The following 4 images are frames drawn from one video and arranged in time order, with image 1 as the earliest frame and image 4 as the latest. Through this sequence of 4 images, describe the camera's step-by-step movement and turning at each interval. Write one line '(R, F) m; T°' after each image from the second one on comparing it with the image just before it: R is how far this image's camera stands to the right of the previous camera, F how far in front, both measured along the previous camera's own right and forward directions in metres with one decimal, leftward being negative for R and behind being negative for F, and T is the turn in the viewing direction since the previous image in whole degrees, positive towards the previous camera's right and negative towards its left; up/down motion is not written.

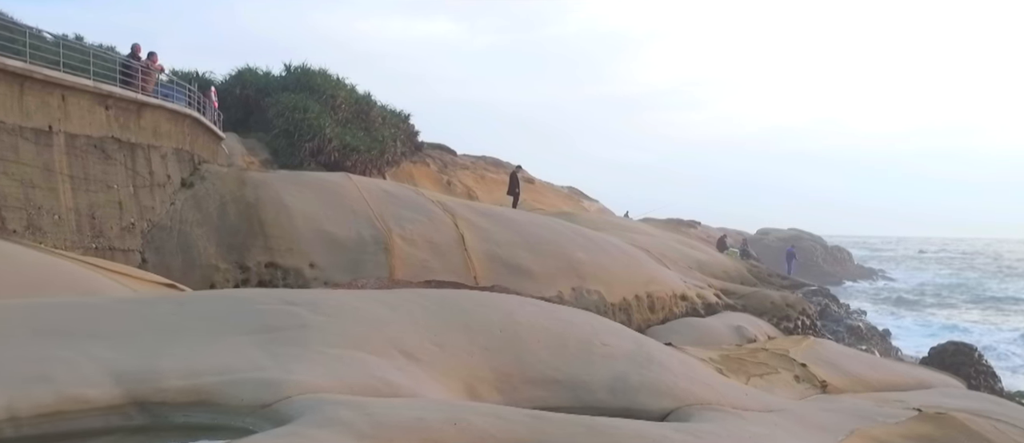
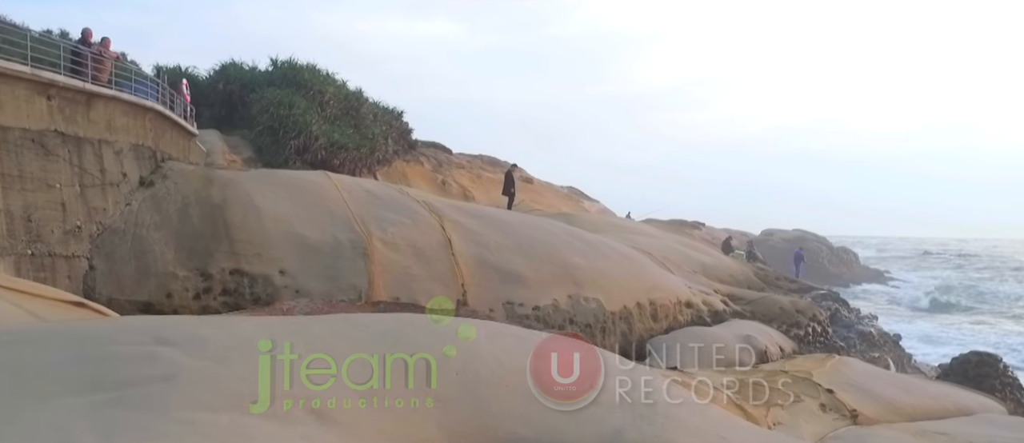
(+0.1, +0.9) m; 0°
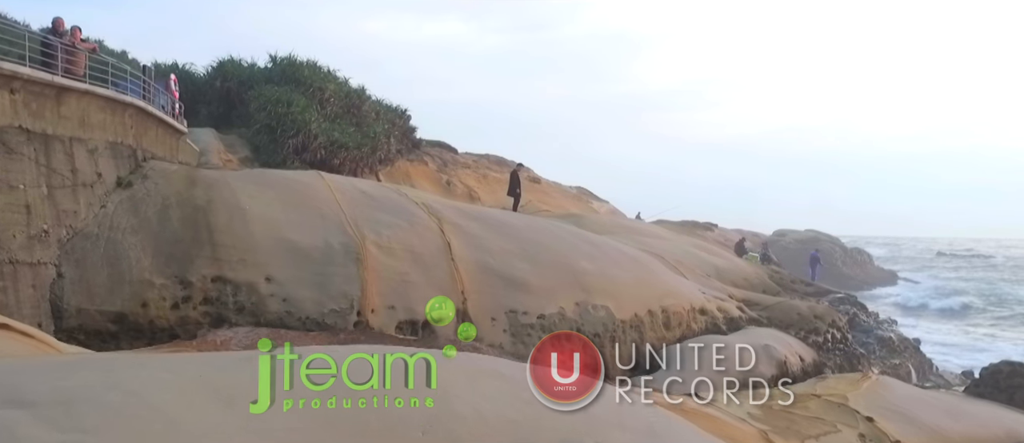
(+0.1, +0.6) m; -1°
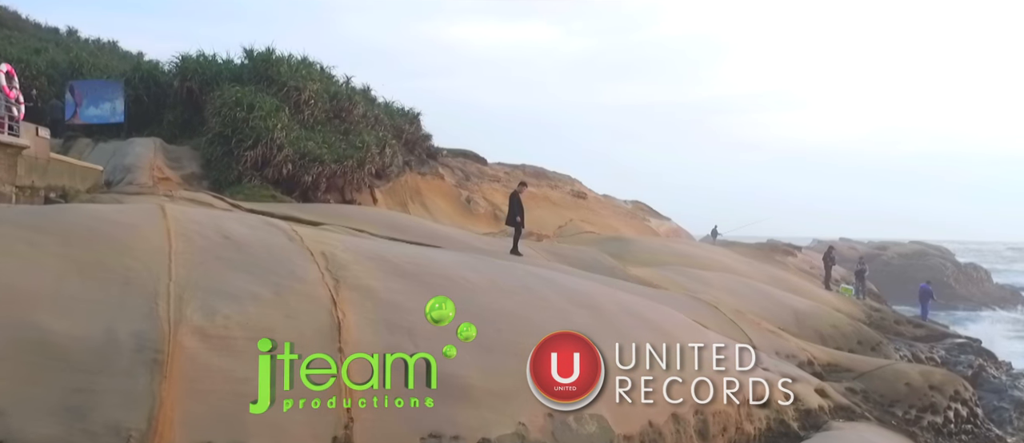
(+1.2, +3.9) m; -6°
